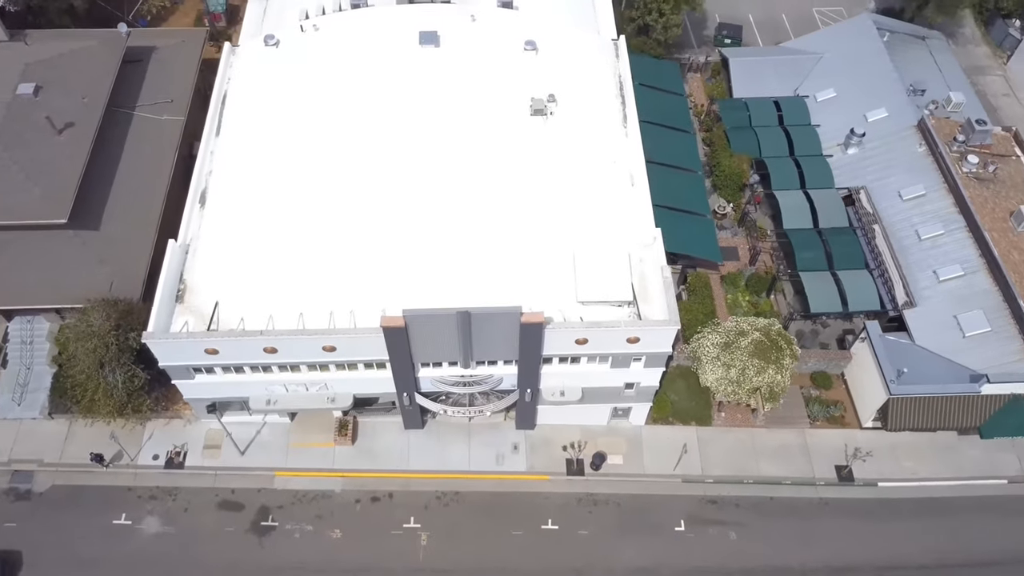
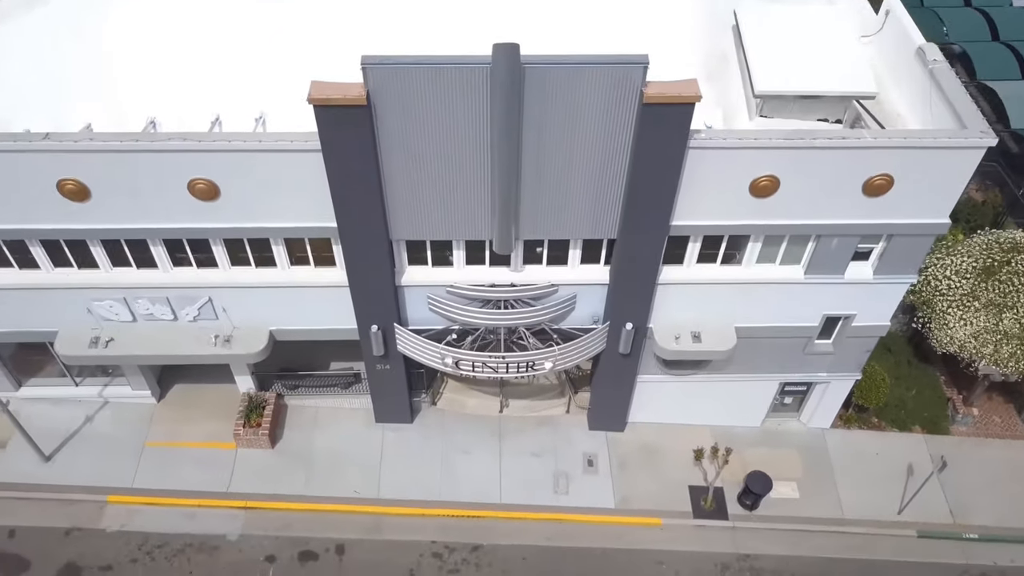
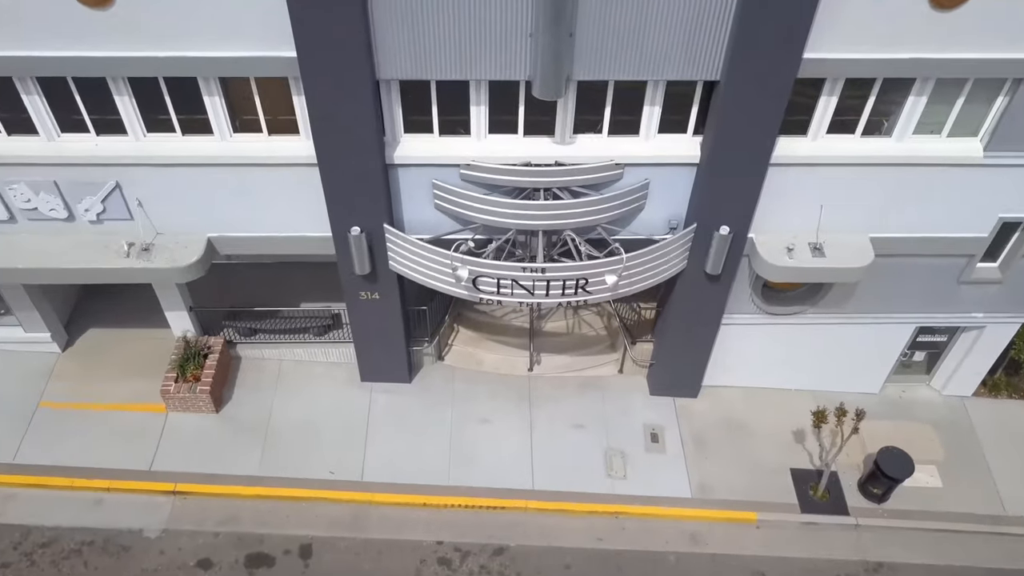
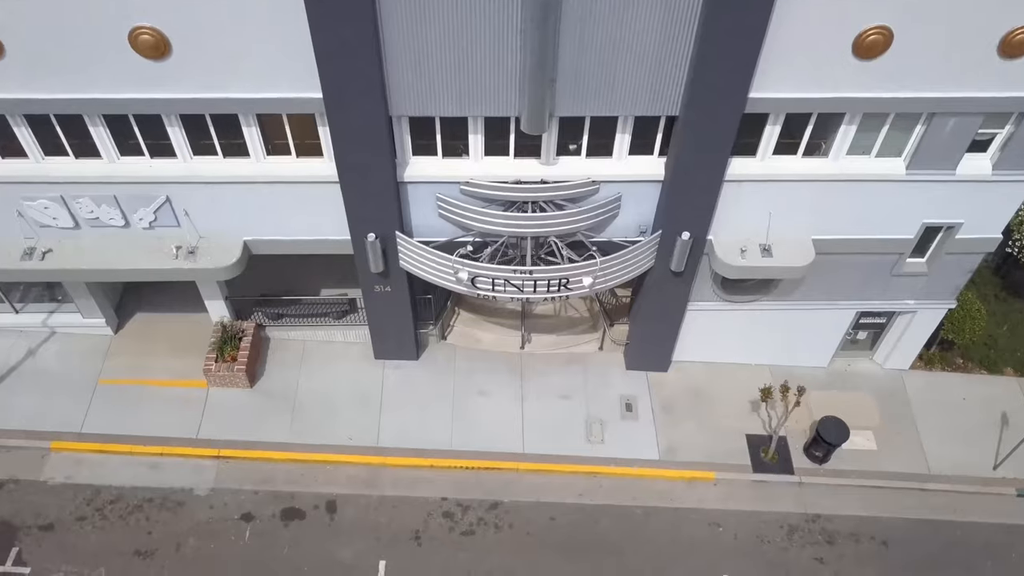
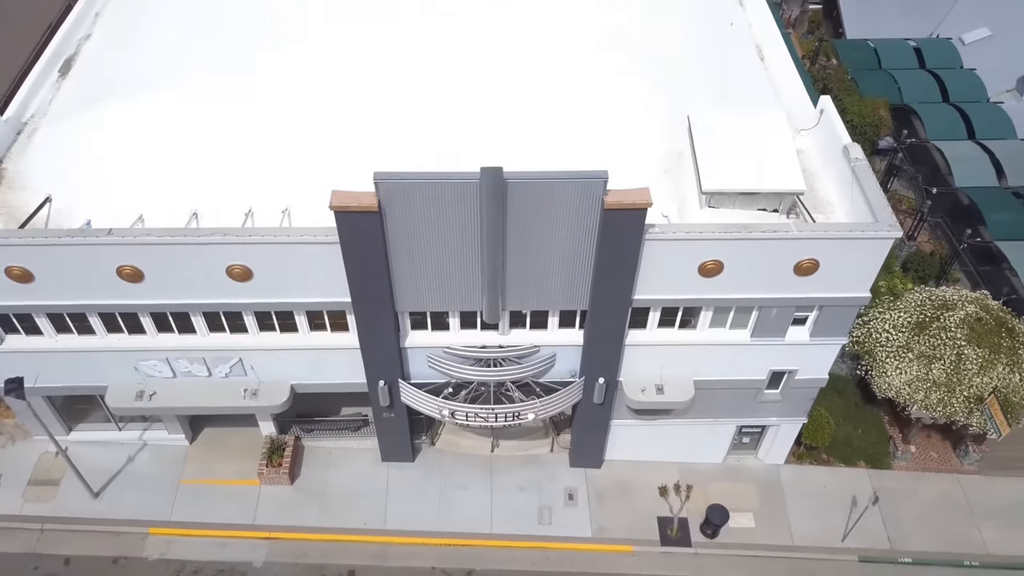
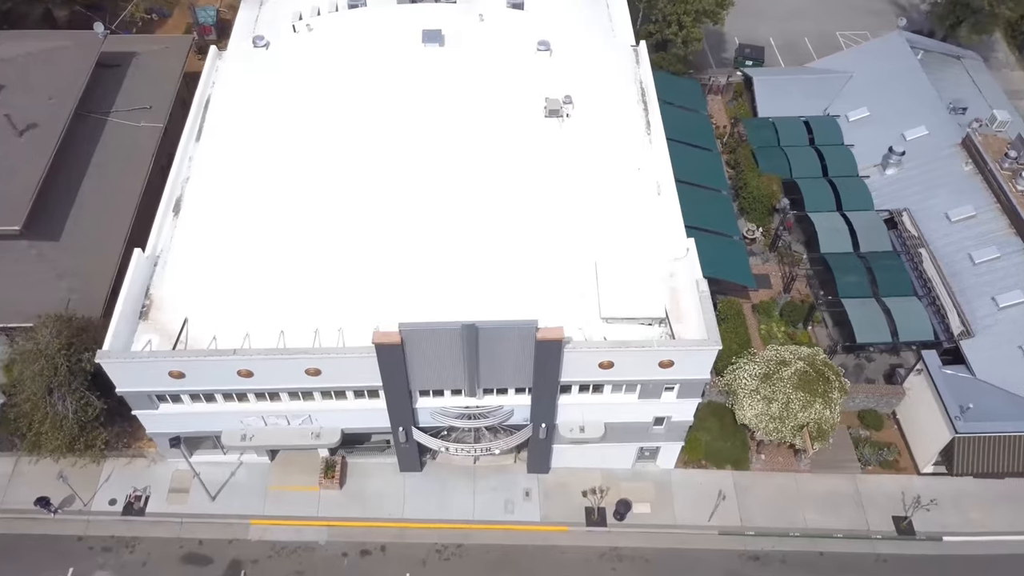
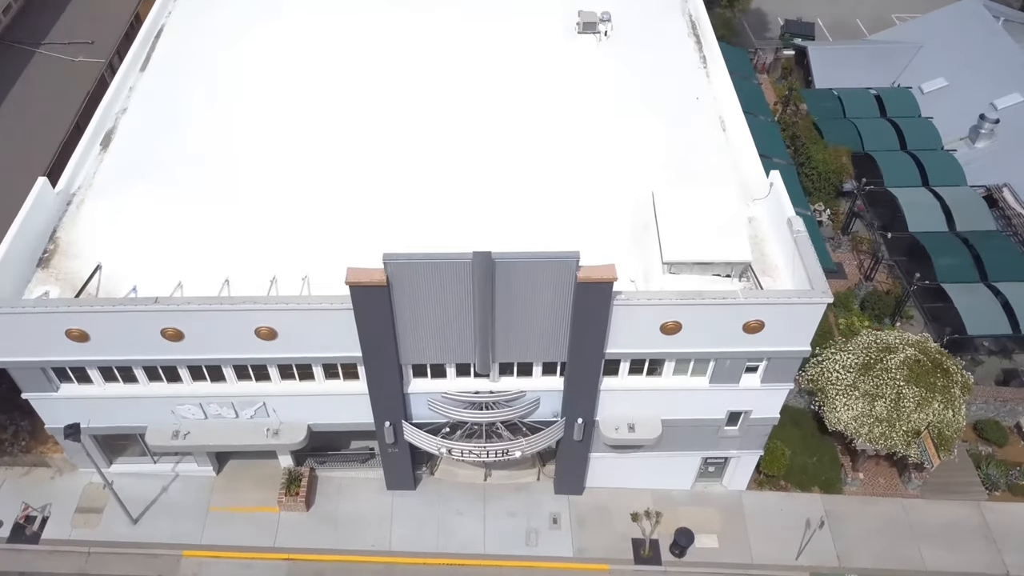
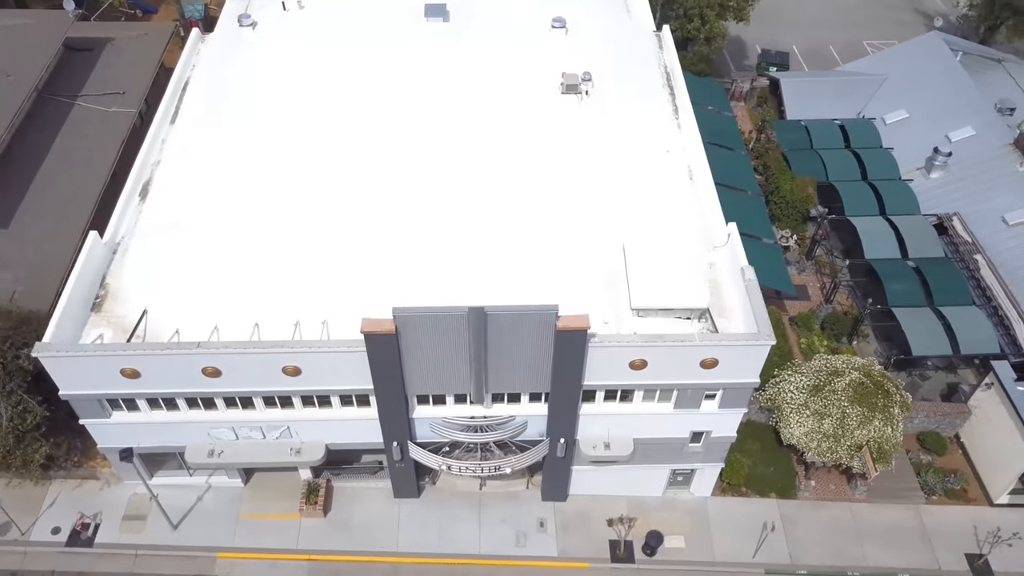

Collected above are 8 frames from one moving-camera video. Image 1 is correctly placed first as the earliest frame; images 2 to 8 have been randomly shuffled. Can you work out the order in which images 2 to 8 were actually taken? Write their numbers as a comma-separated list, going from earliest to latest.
6, 8, 7, 5, 2, 4, 3
